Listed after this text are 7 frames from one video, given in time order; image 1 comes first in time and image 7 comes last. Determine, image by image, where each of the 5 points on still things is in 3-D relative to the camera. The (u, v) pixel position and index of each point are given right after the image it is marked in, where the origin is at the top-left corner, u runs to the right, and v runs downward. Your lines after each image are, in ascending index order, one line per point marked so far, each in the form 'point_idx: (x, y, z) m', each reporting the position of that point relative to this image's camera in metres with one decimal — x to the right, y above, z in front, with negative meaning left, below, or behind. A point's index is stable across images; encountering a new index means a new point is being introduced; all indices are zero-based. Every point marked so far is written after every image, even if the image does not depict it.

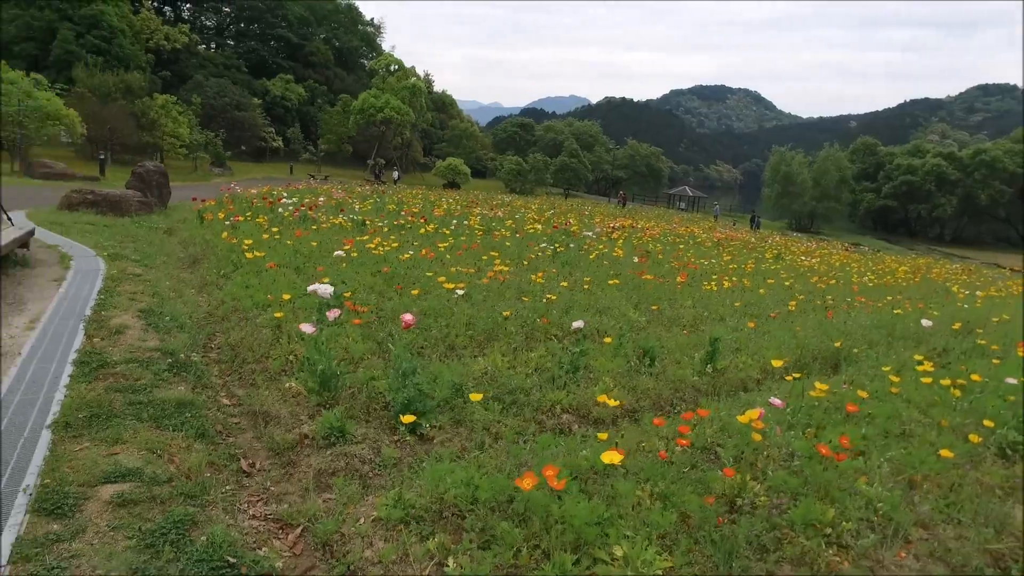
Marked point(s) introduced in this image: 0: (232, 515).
0: (-0.9, -0.8, +2.2) m
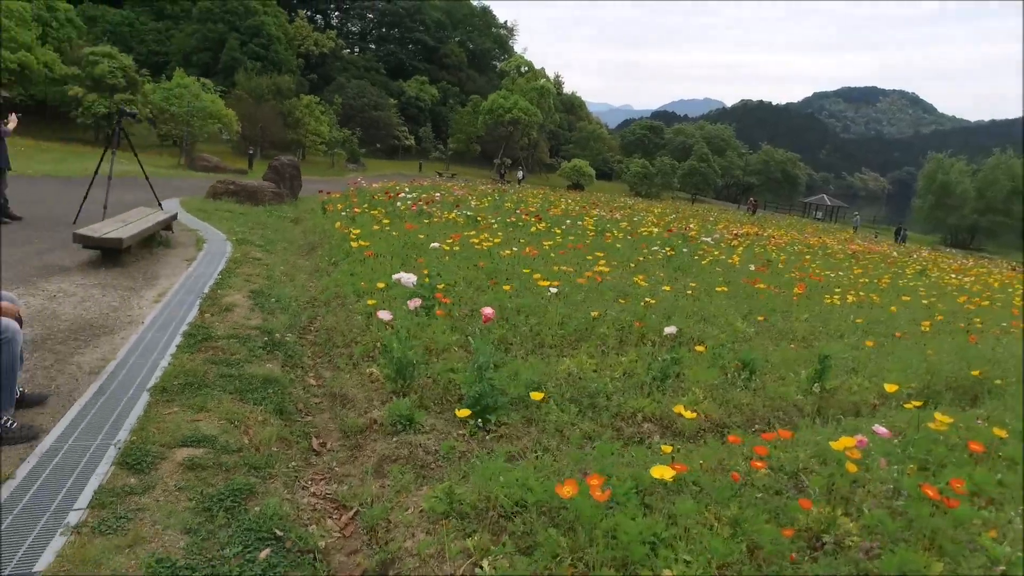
0: (-0.8, -0.7, +2.3) m
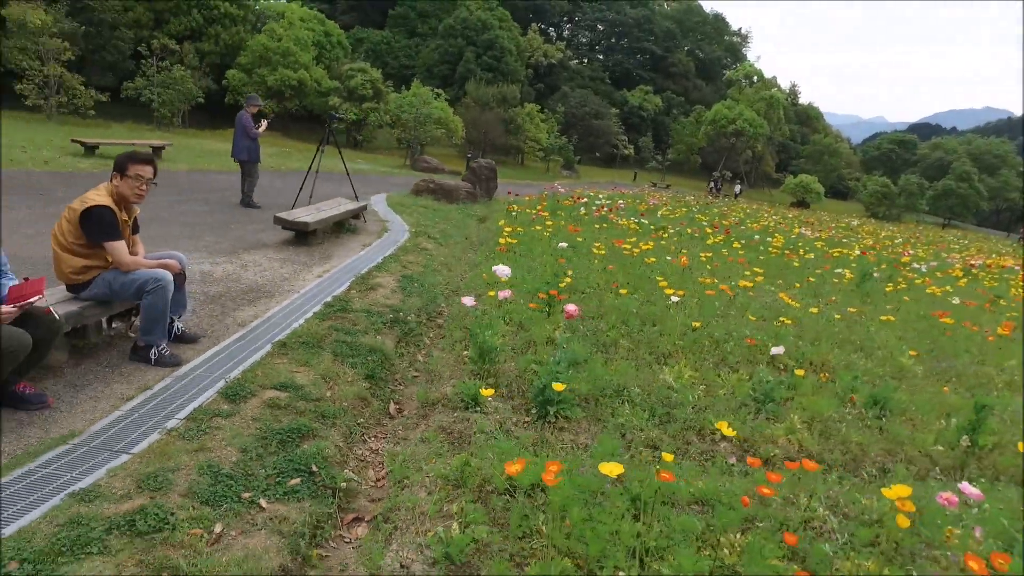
0: (-0.7, -0.6, +2.6) m
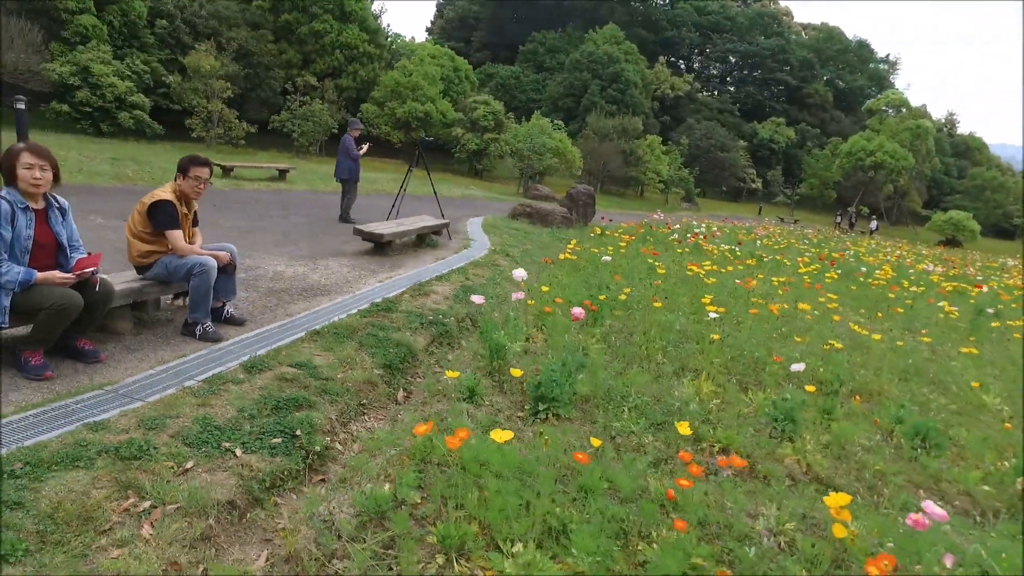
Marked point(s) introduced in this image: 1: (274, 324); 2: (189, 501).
0: (-0.8, -0.6, +2.9) m
1: (-1.3, -0.2, +3.7) m
2: (-1.0, -0.6, +2.0) m
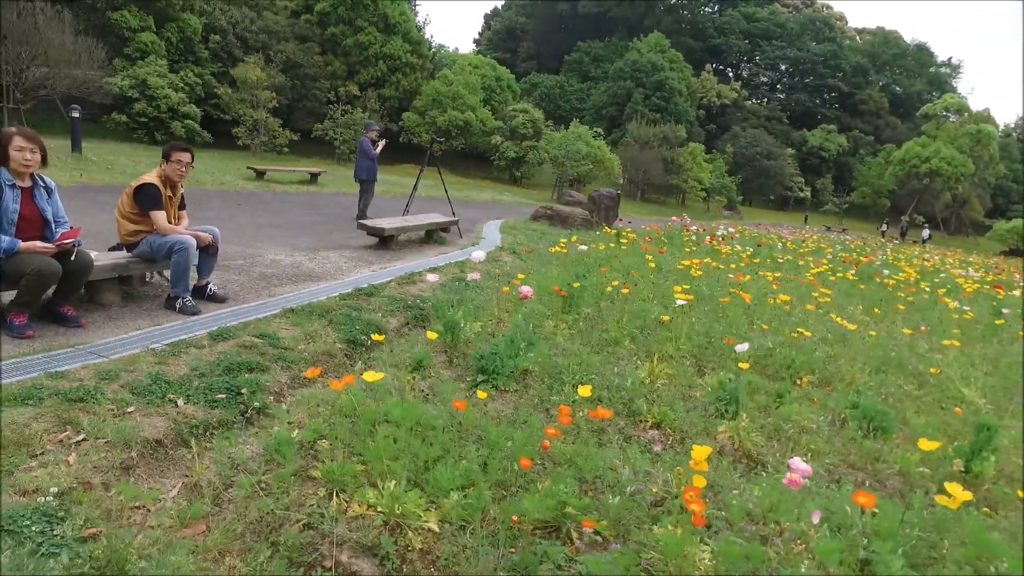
0: (-1.0, -0.4, +3.1) m
1: (-1.6, -0.1, +4.0) m
2: (-1.3, -0.5, +2.2) m
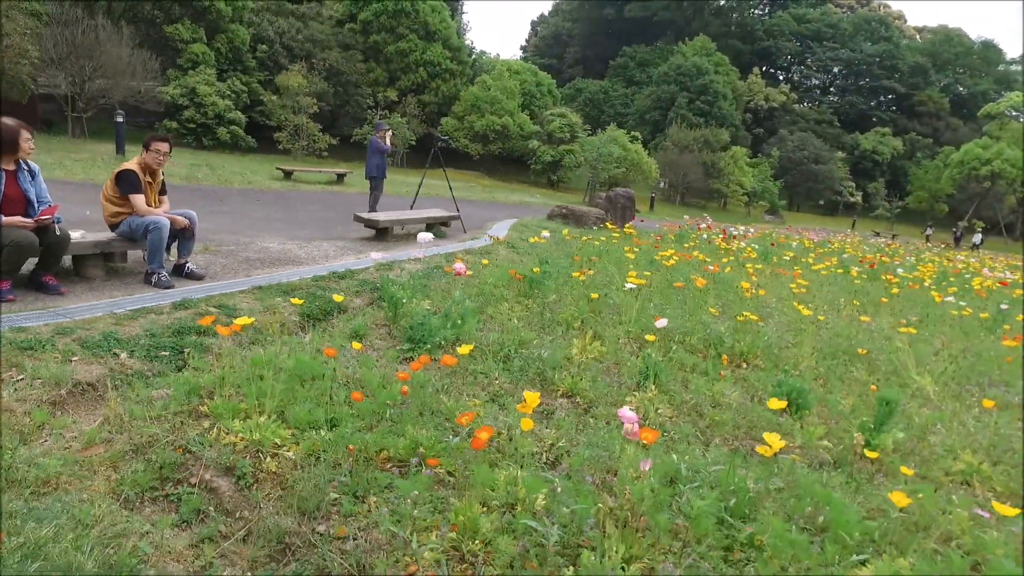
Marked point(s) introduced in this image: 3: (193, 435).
0: (-1.4, -0.3, +3.4) m
1: (-1.9, 0.0, +4.3) m
2: (-1.8, -0.3, +2.6) m
3: (-1.1, -0.5, +2.2) m
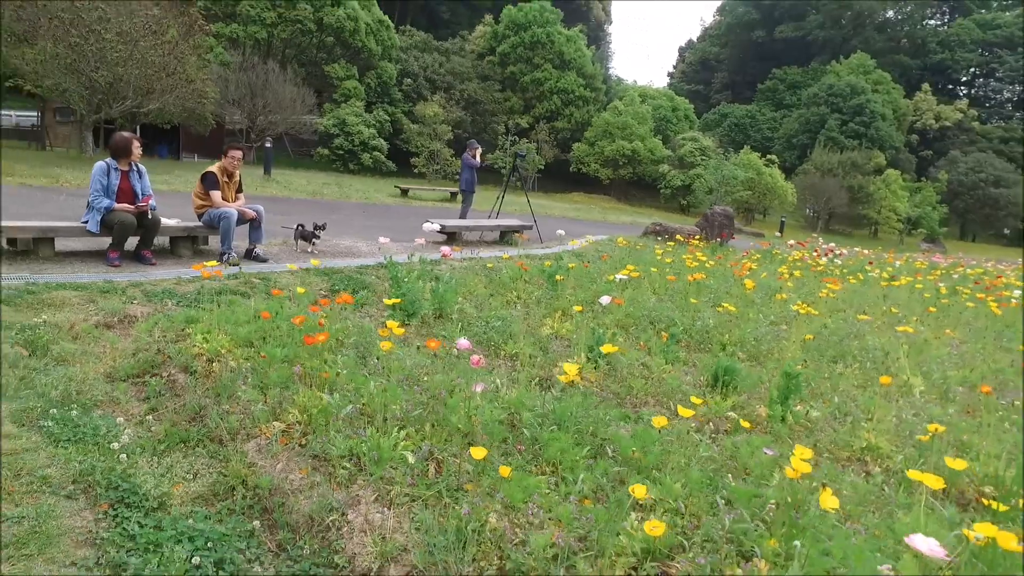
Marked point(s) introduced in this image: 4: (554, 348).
0: (-1.6, -0.1, +4.3) m
1: (-1.8, +0.2, +5.3) m
2: (-2.2, -0.1, +3.6) m
3: (-1.6, -0.3, +3.0) m
4: (+0.3, -0.4, +3.9) m
